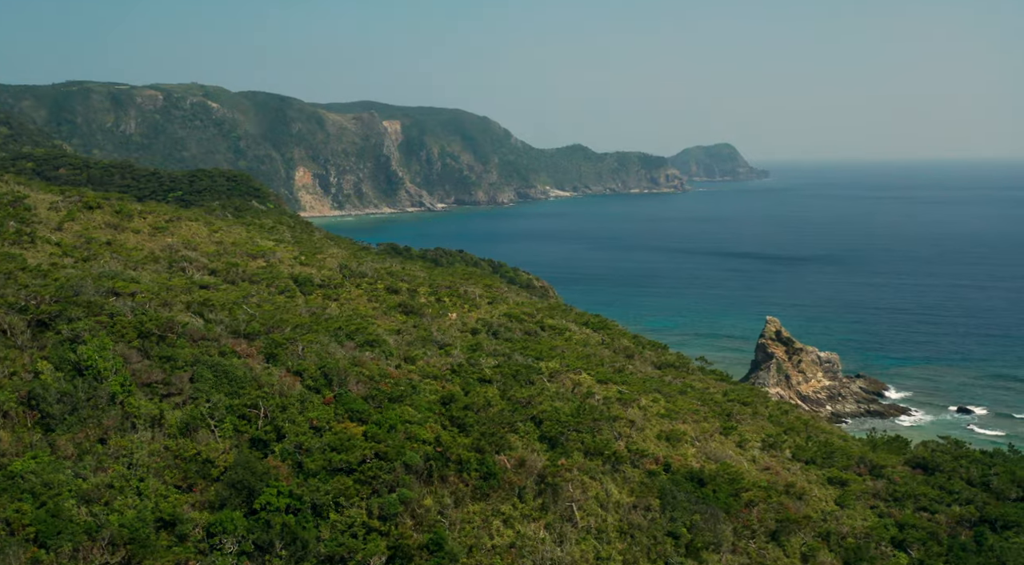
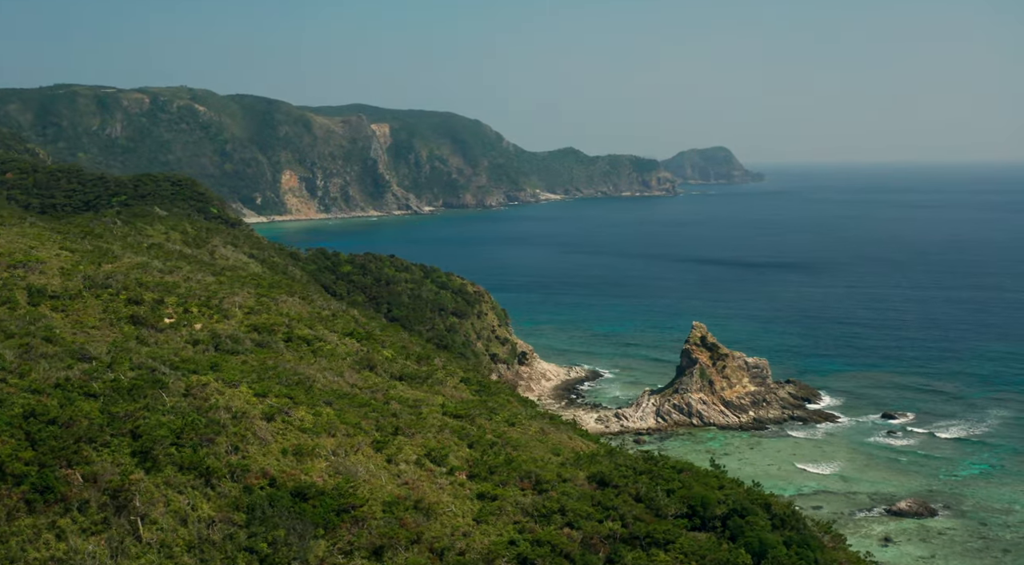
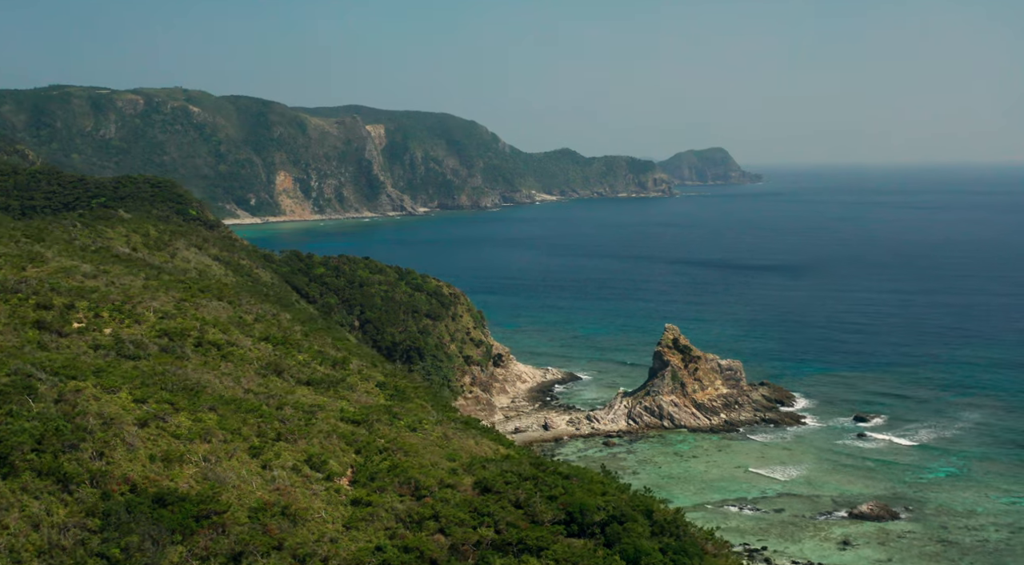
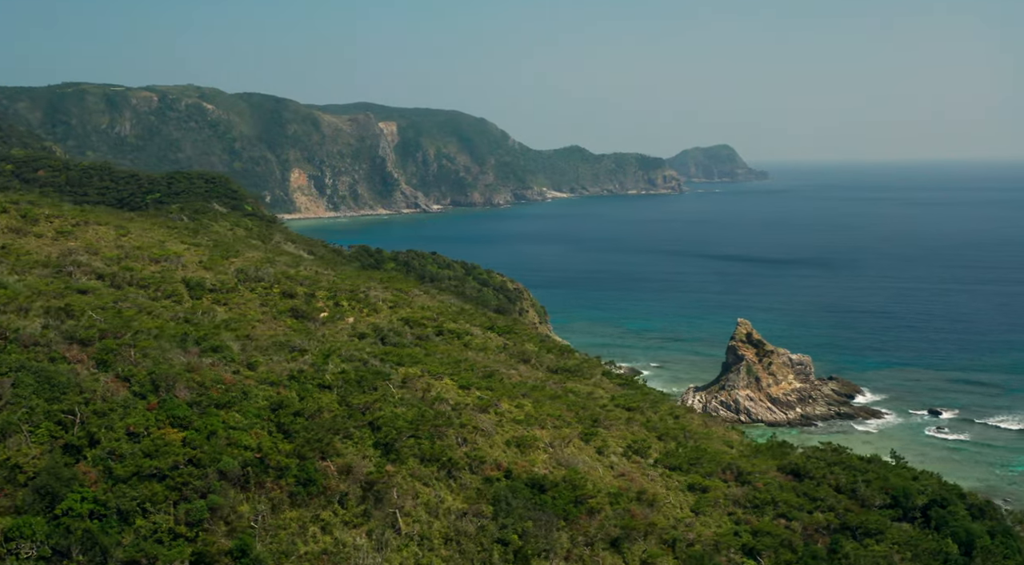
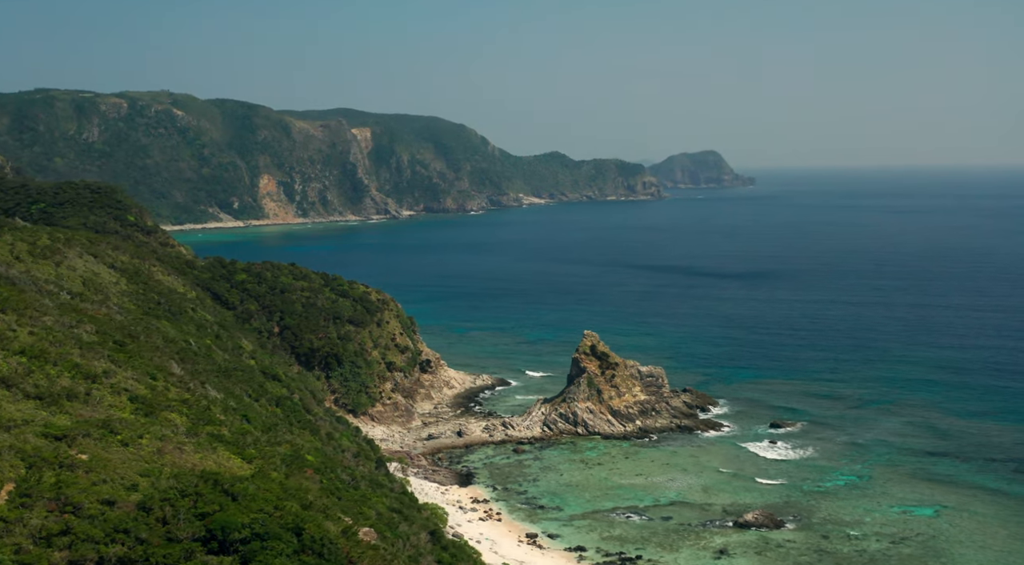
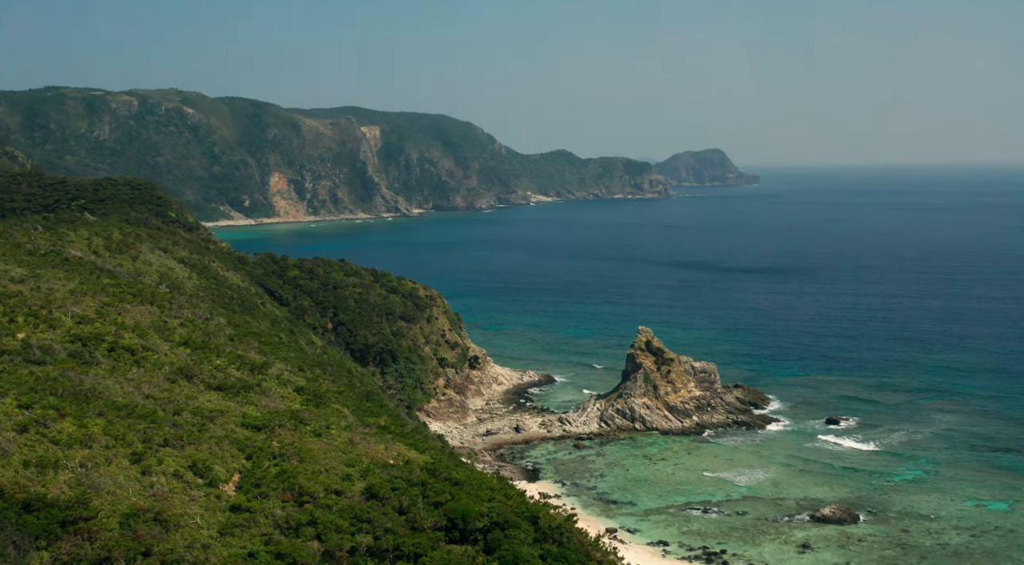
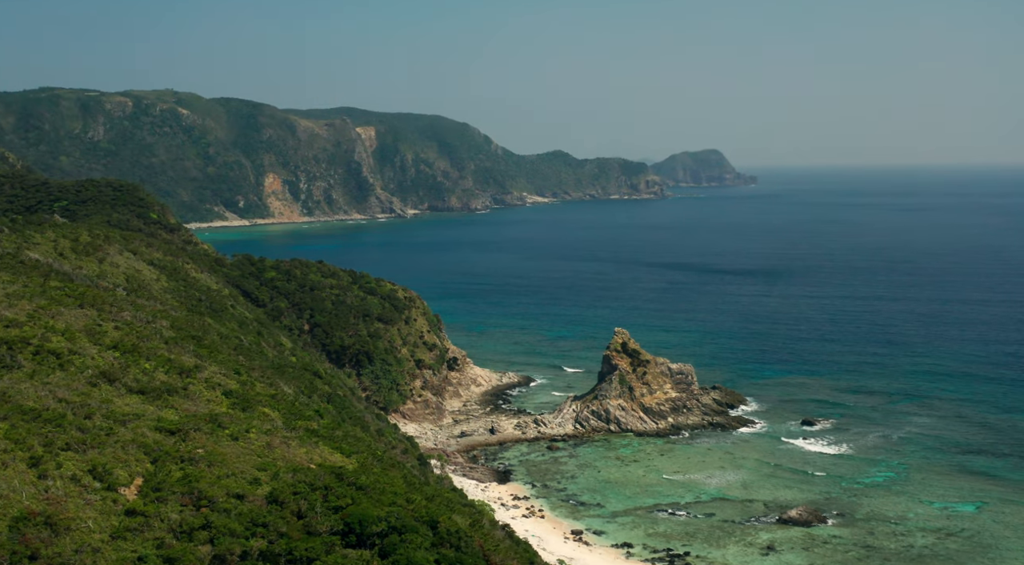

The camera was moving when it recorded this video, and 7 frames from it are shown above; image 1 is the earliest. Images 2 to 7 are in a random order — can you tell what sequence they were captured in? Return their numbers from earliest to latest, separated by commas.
4, 2, 3, 6, 7, 5
